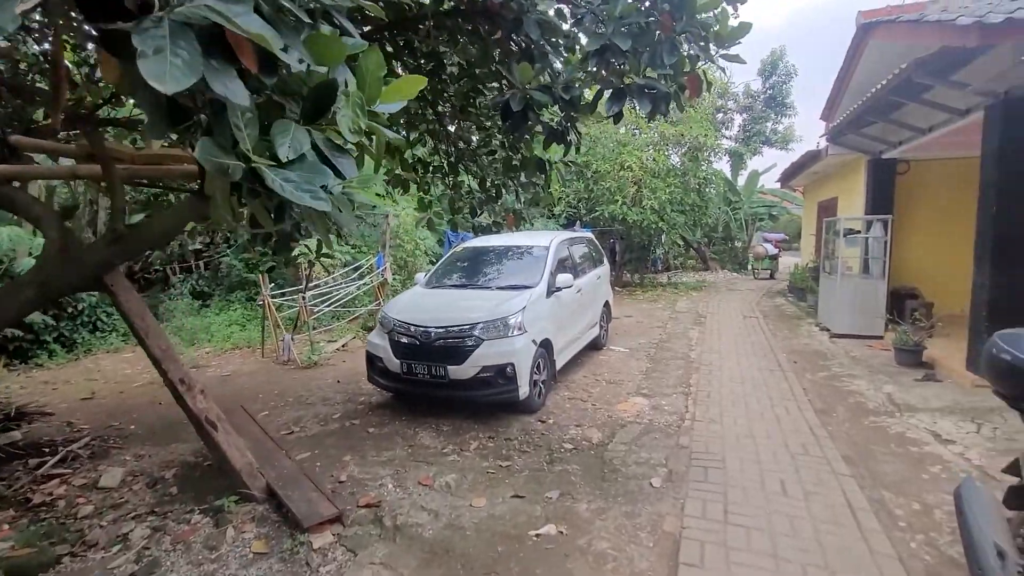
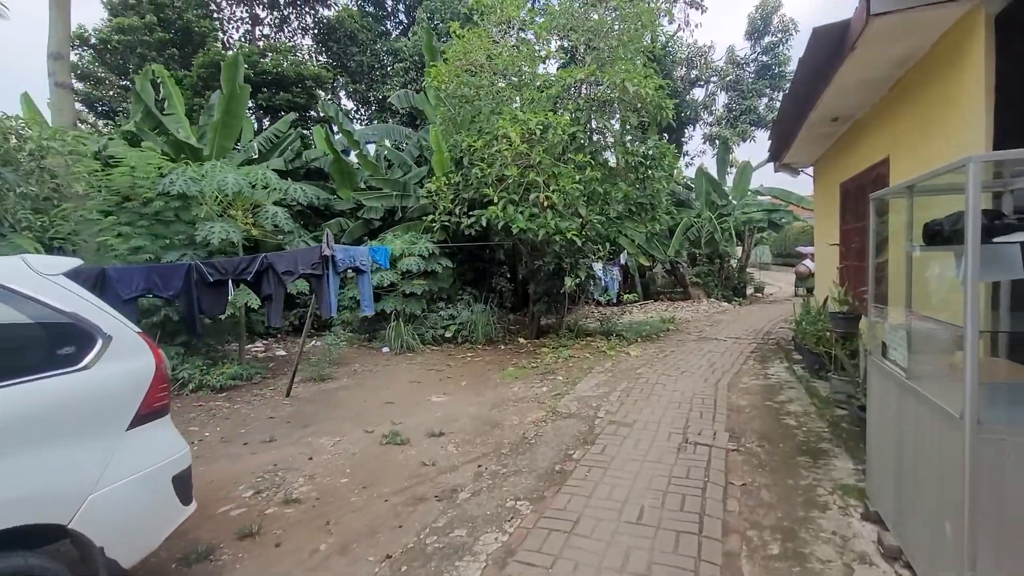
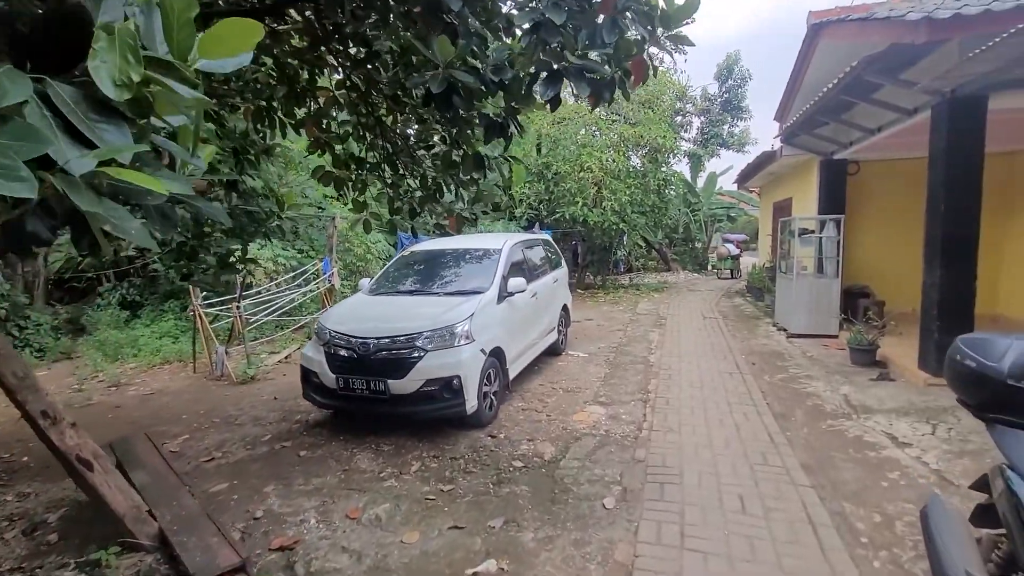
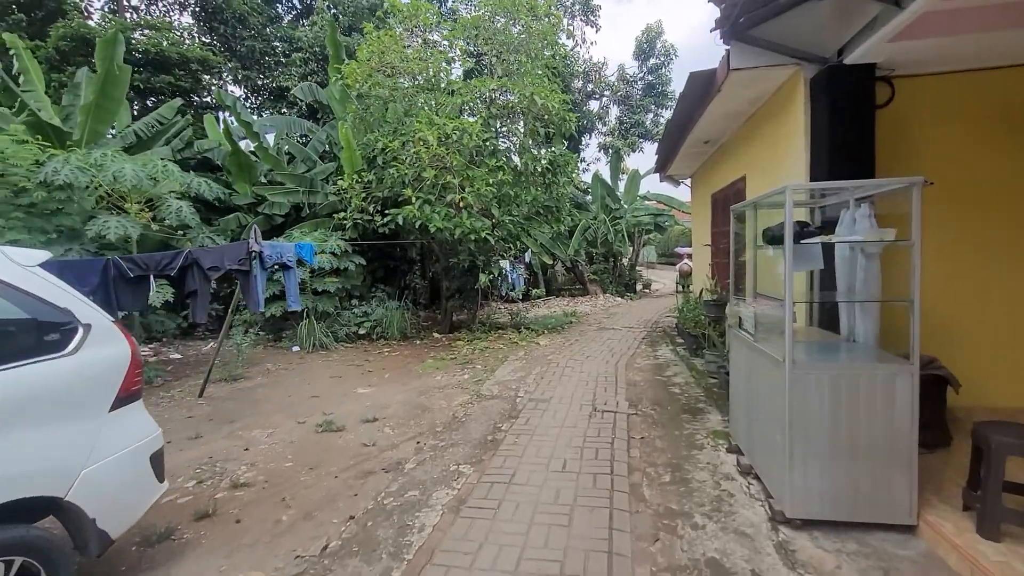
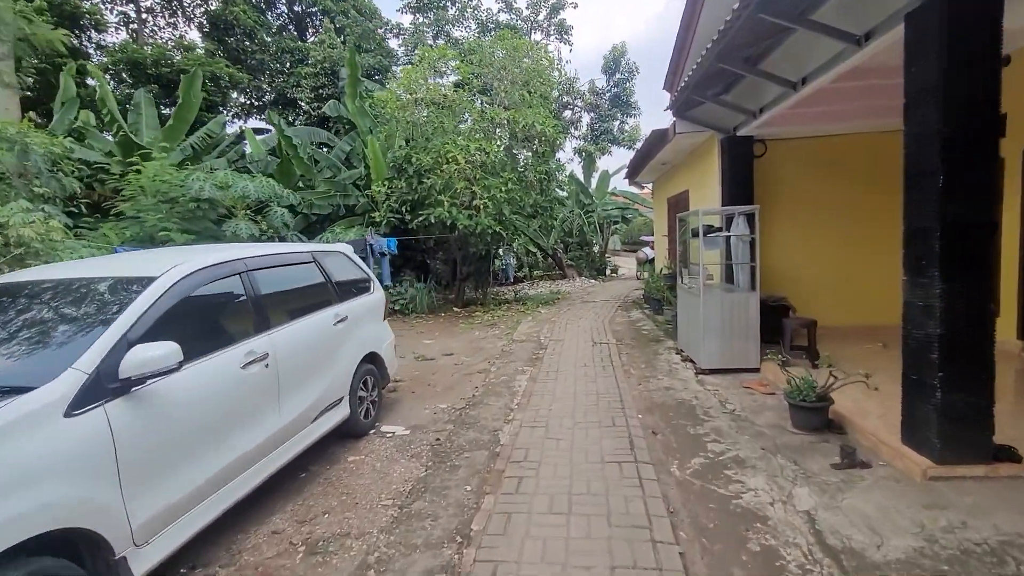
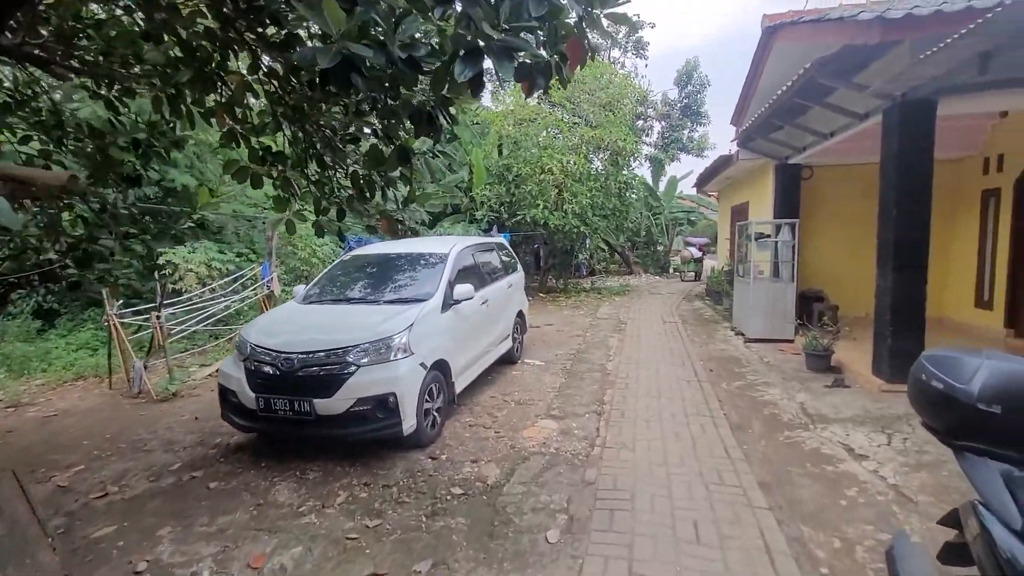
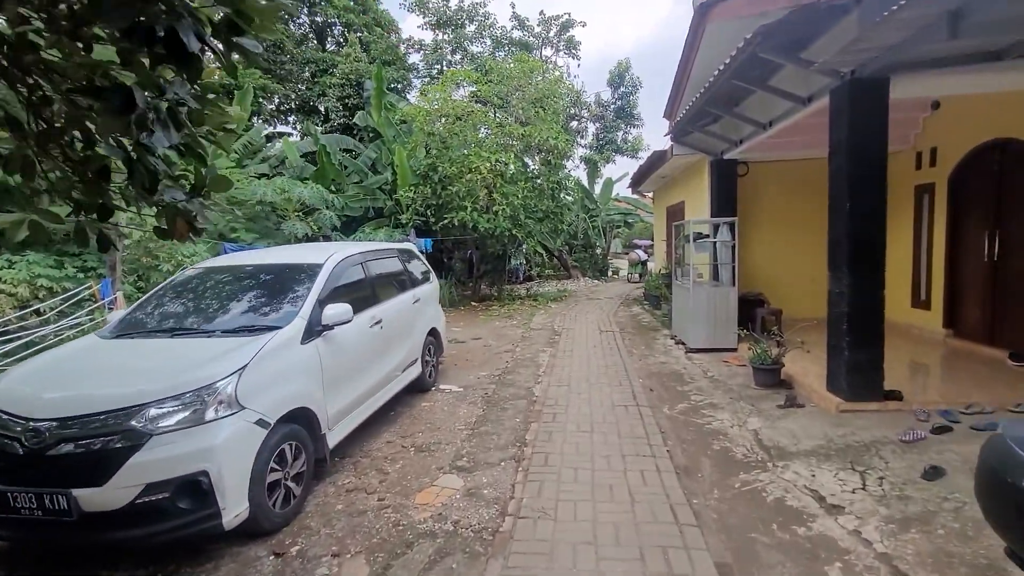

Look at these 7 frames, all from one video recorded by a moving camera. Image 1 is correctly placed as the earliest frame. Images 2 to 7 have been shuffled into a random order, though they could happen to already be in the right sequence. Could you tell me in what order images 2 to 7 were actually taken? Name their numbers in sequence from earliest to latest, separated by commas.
3, 6, 7, 5, 4, 2
